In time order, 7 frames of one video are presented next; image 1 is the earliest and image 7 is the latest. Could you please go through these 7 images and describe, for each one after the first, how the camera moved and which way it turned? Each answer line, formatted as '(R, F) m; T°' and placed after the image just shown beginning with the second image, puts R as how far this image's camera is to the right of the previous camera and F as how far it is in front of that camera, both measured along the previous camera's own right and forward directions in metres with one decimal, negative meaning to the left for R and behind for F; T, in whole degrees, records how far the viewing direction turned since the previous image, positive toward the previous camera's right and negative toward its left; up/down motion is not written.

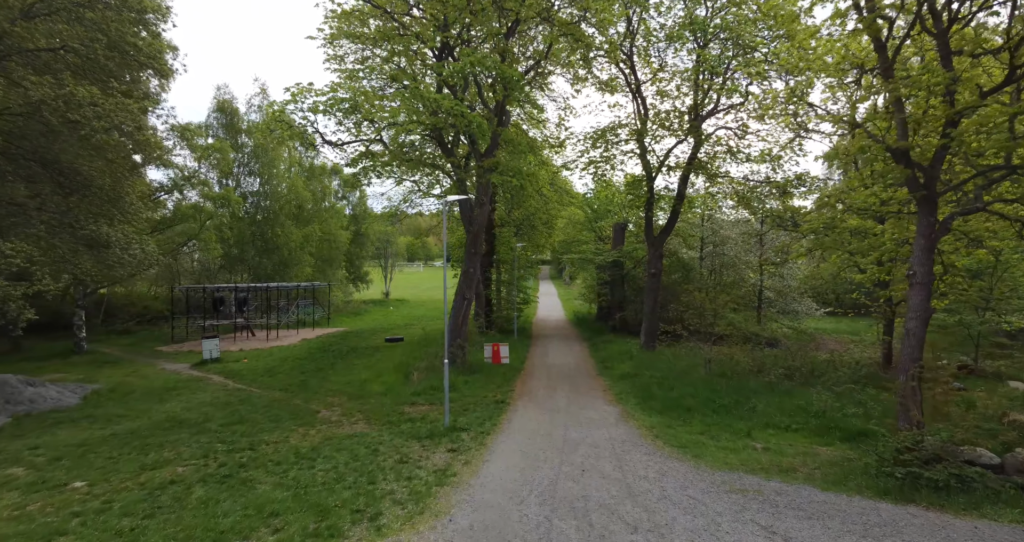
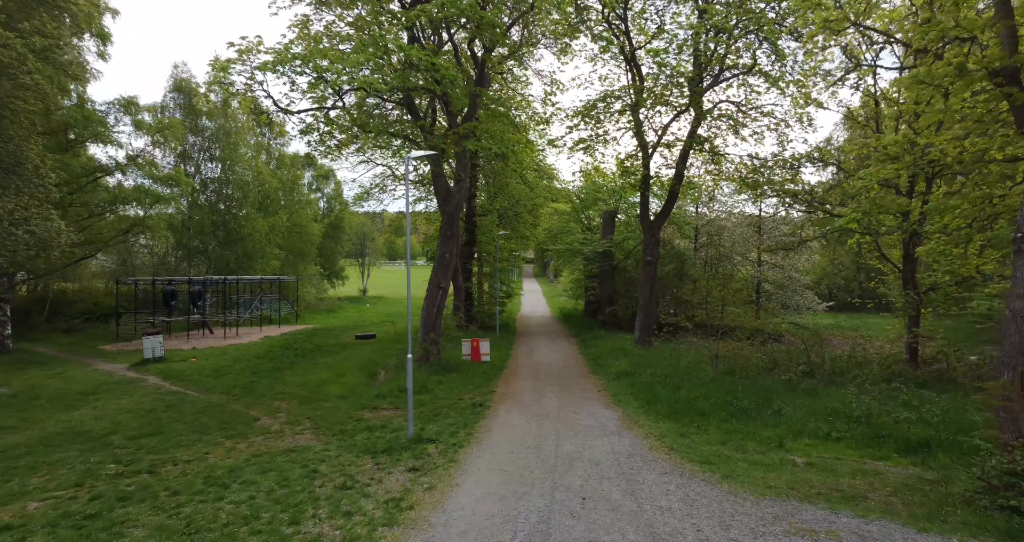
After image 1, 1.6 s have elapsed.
(+0.1, +2.2) m; +2°
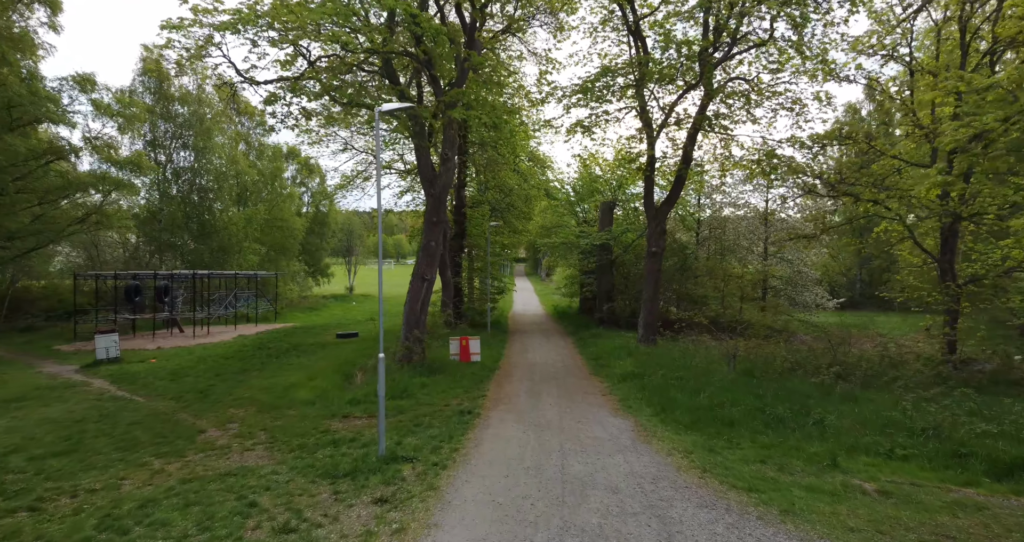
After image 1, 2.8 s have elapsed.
(0.0, +1.7) m; +1°
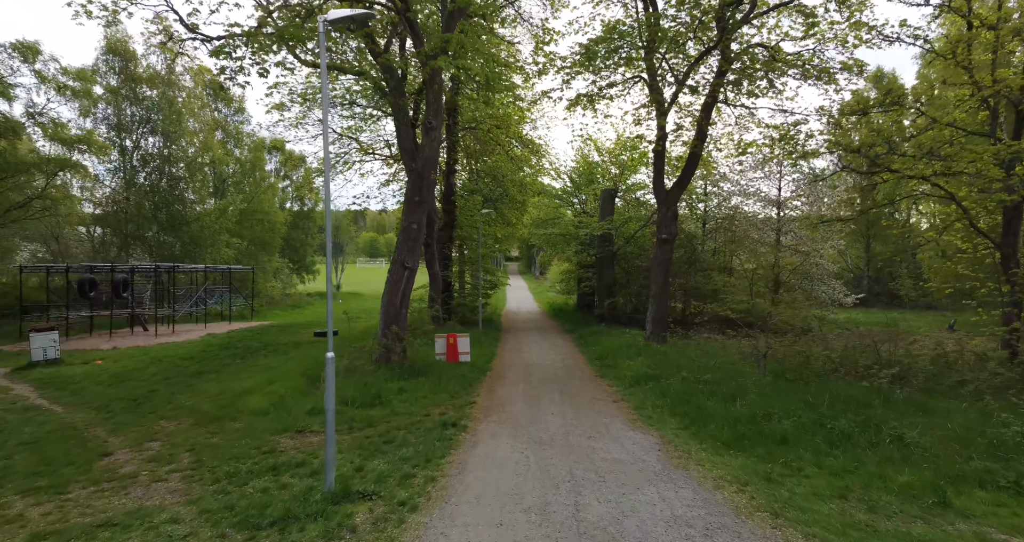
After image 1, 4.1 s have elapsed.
(0.0, +2.0) m; +1°
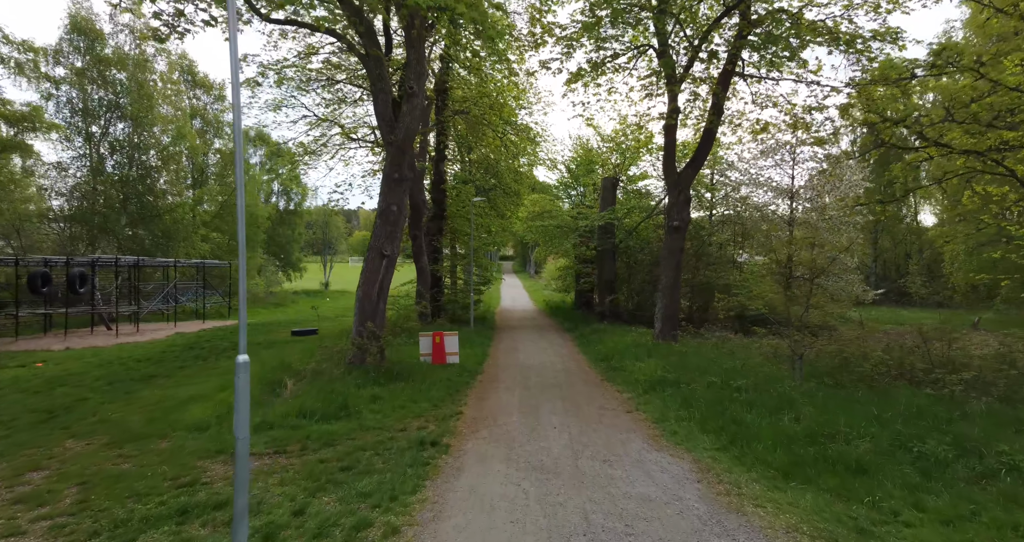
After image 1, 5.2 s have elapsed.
(0.0, +1.8) m; +1°
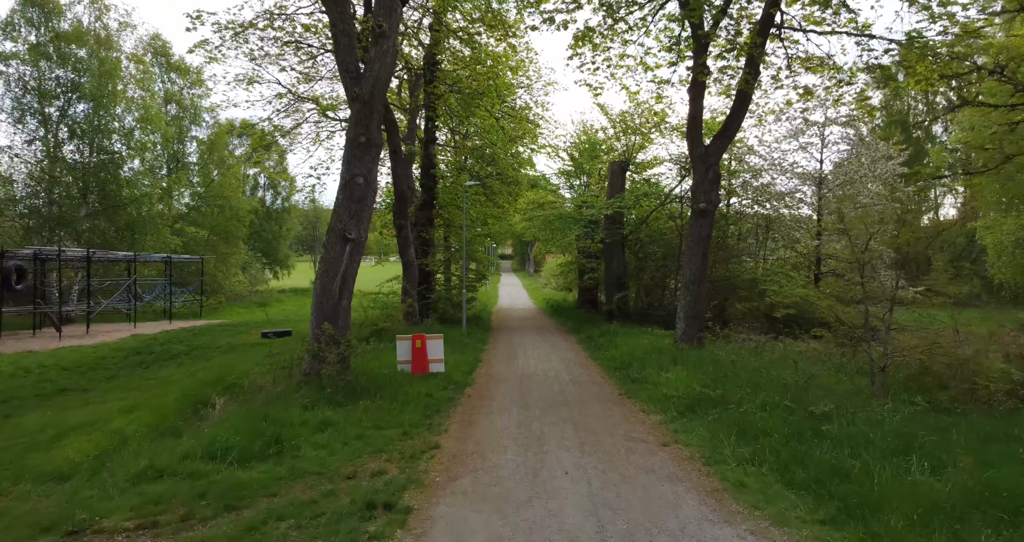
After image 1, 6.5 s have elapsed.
(+0.1, +2.4) m; 0°
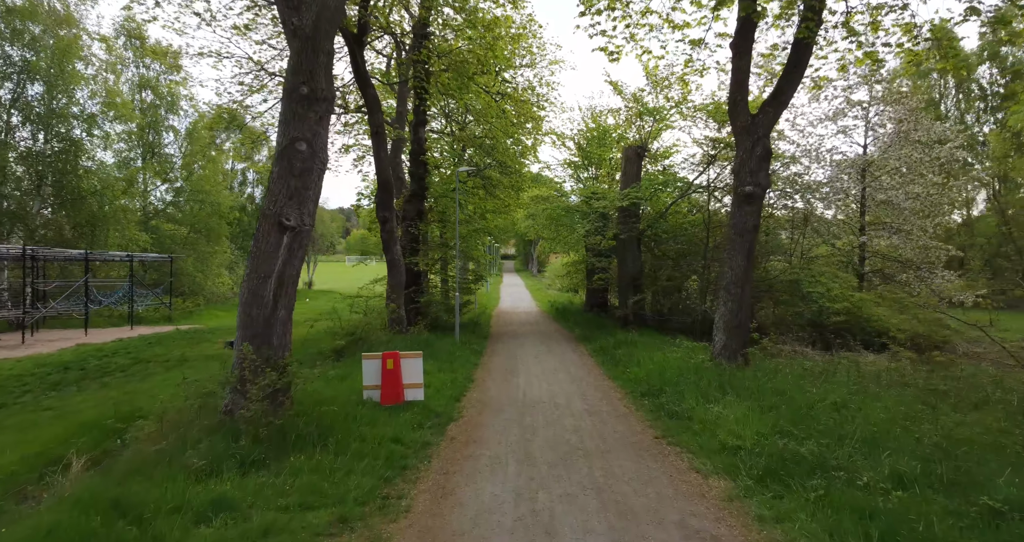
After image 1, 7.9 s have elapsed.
(+0.1, +2.6) m; 0°
